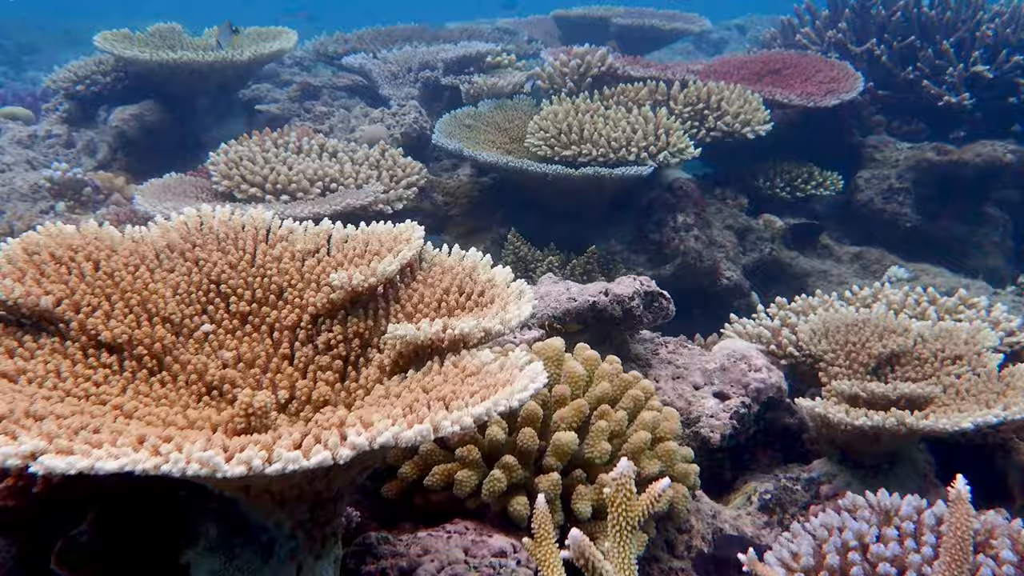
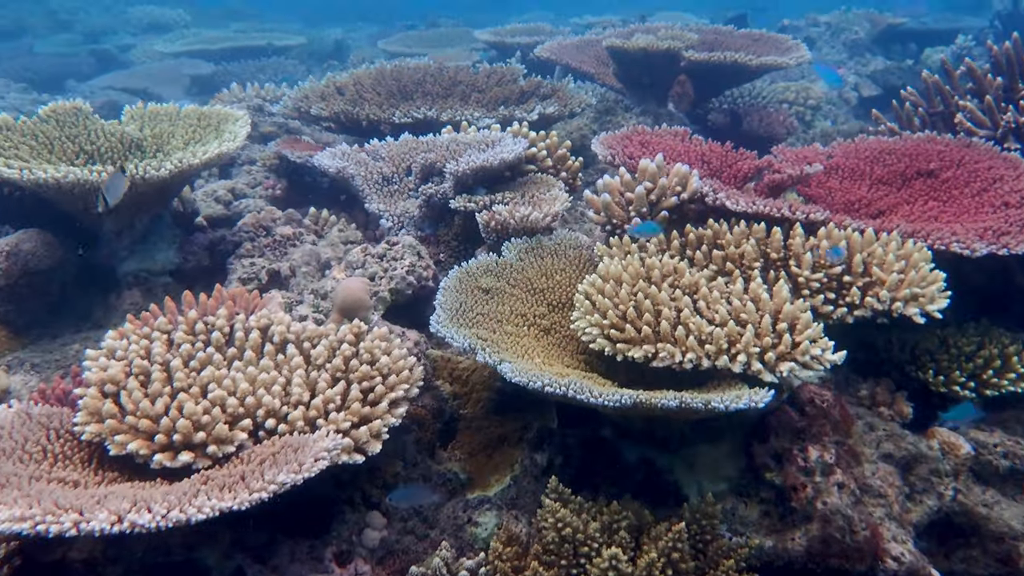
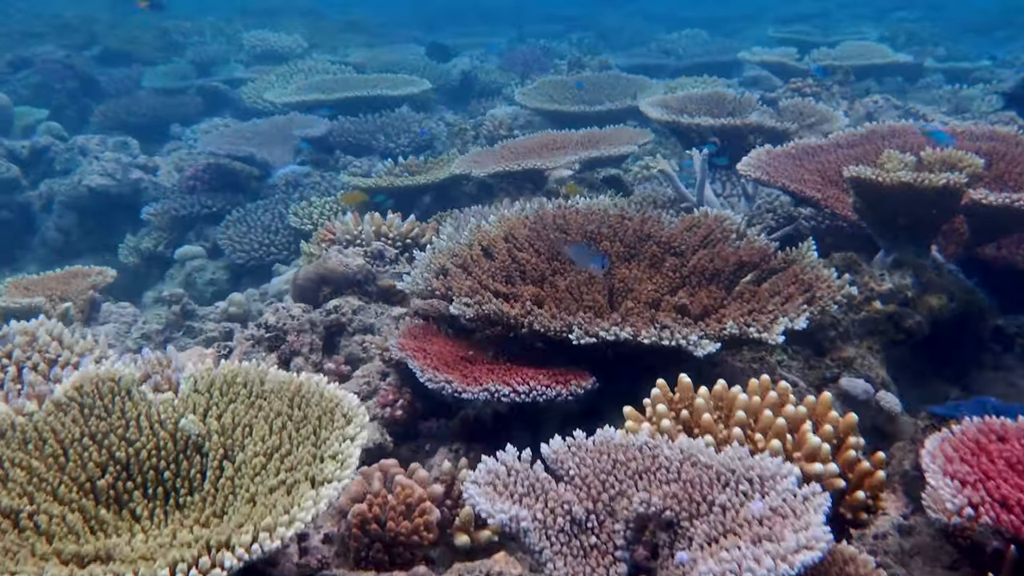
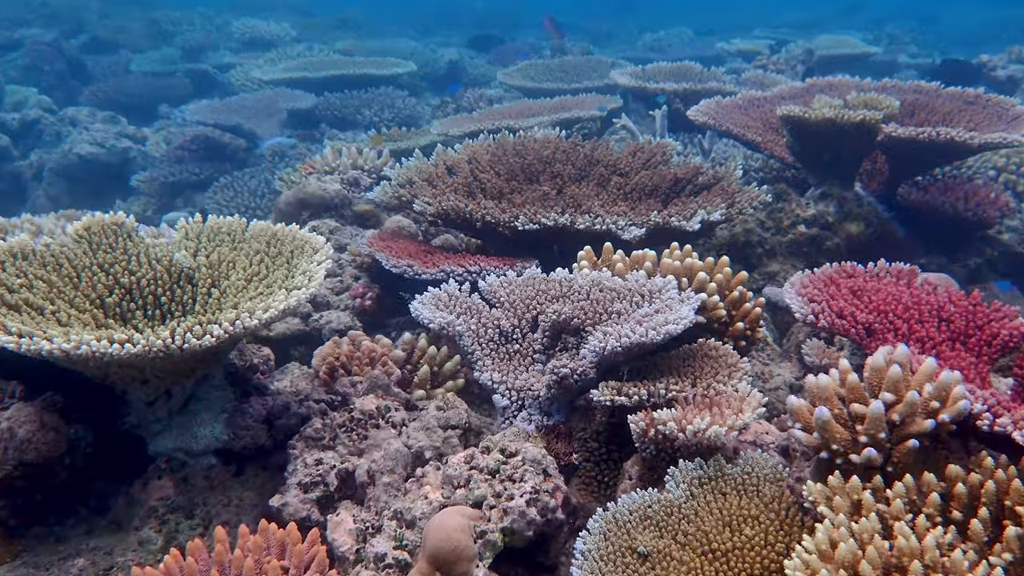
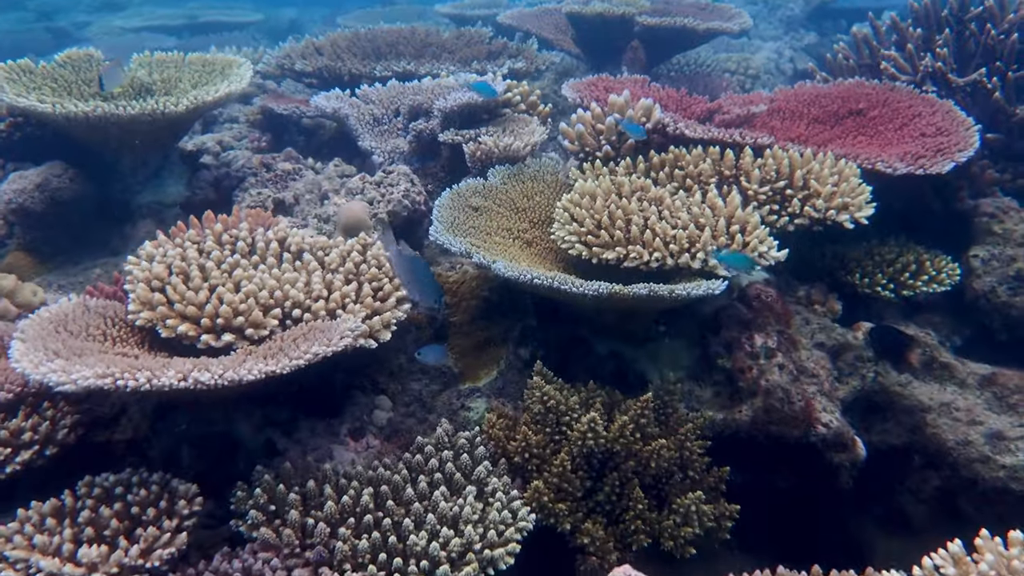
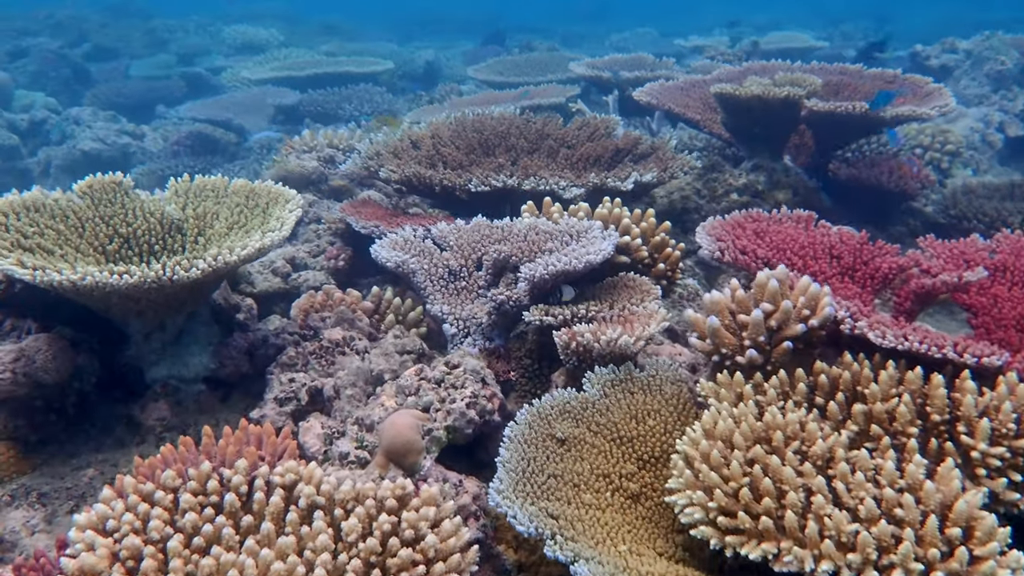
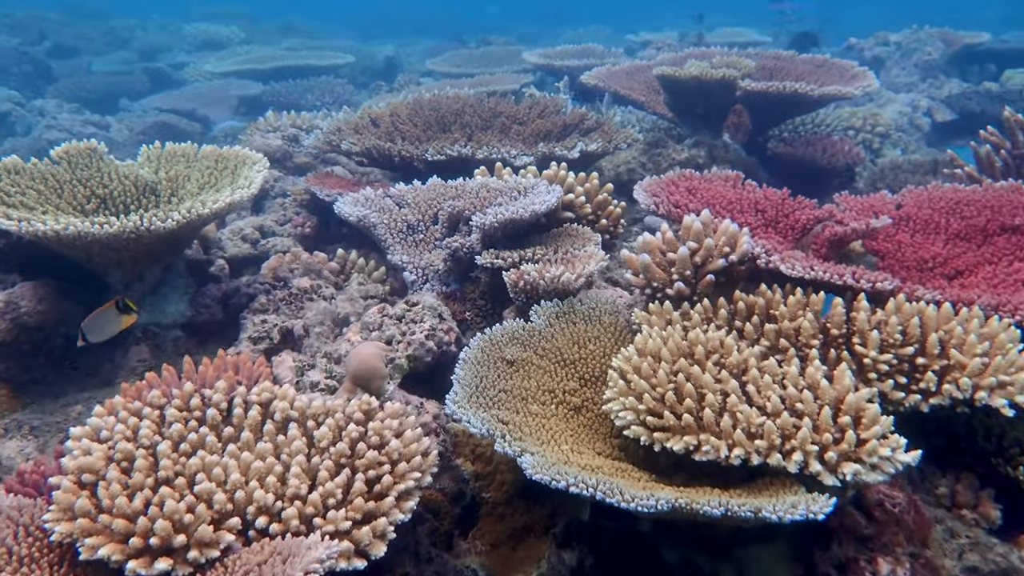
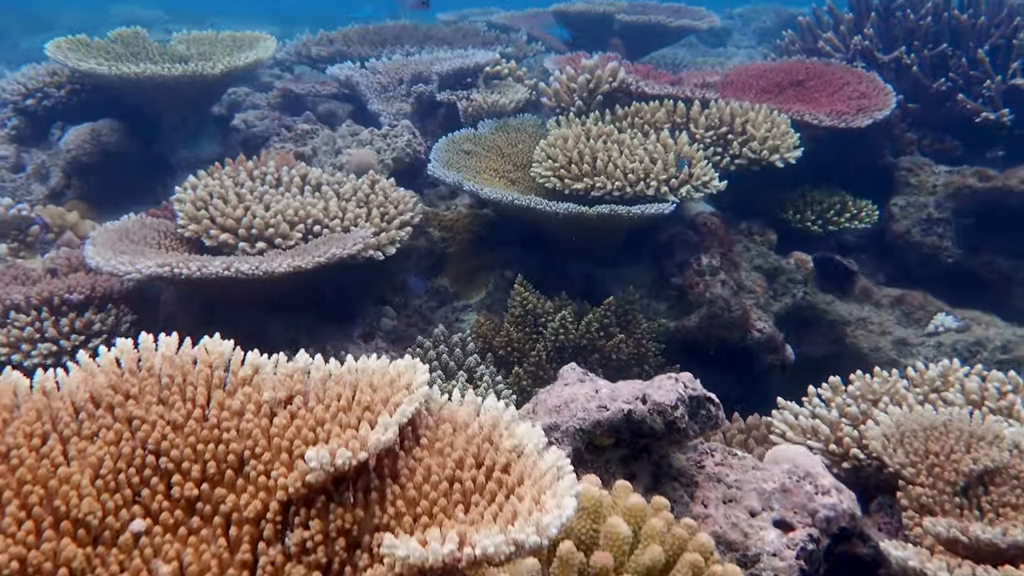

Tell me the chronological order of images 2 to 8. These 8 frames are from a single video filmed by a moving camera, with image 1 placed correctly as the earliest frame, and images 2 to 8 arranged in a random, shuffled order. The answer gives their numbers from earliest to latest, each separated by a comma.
8, 5, 2, 7, 6, 4, 3
